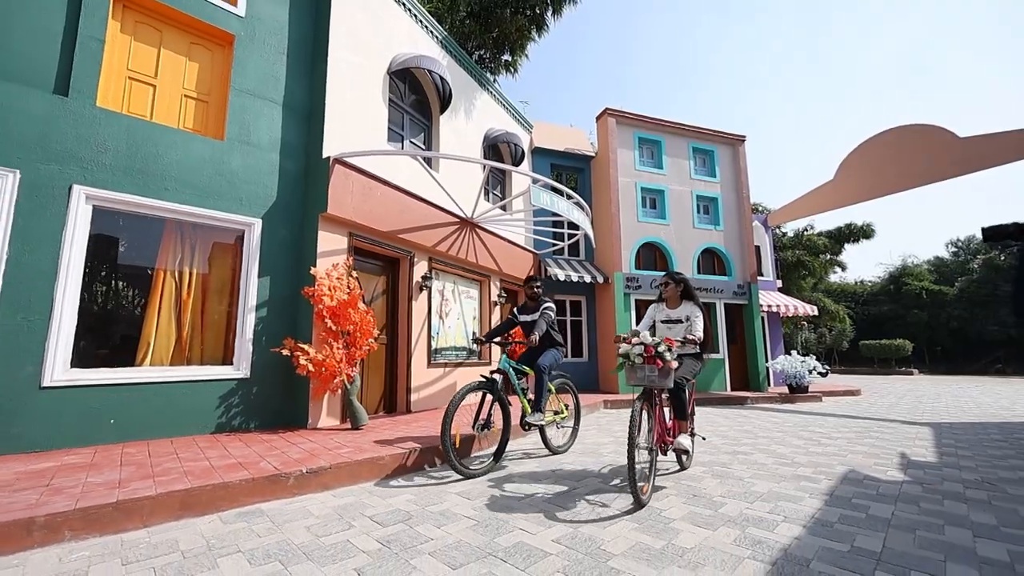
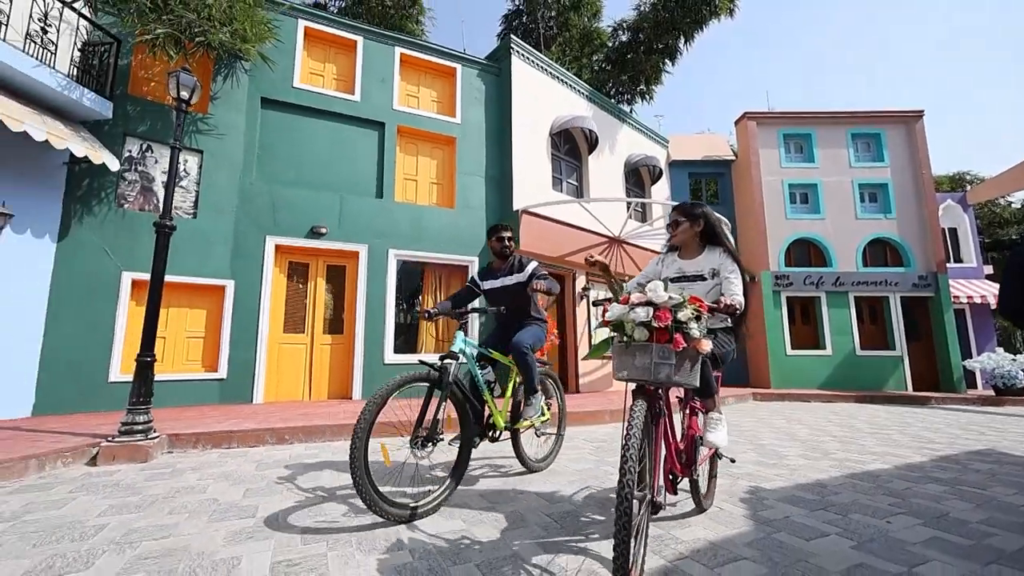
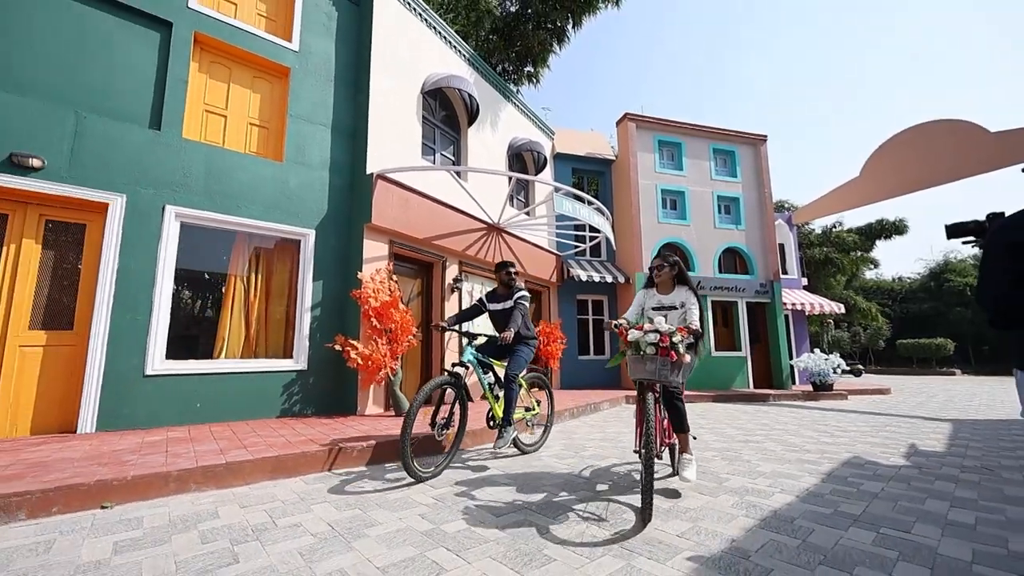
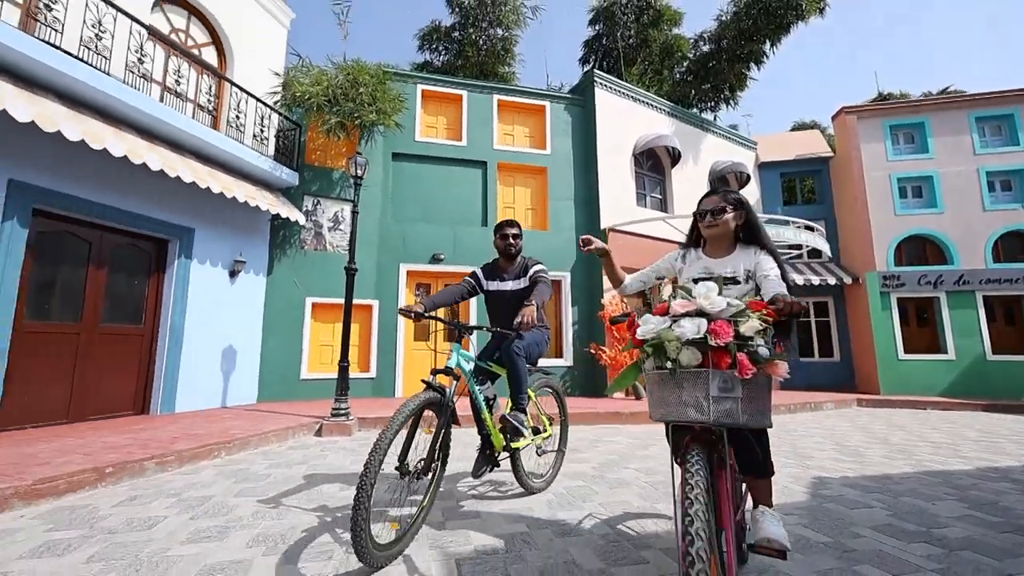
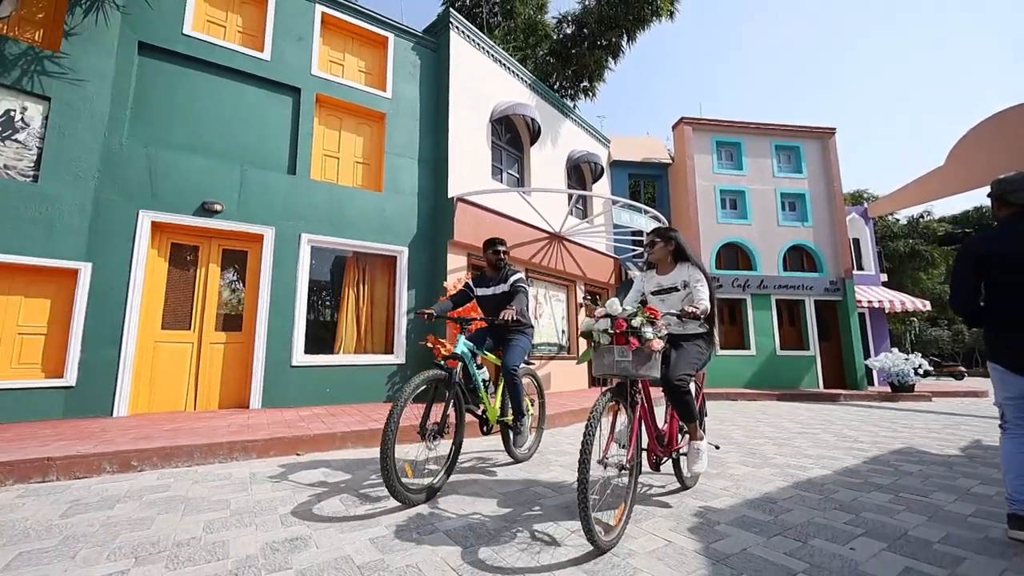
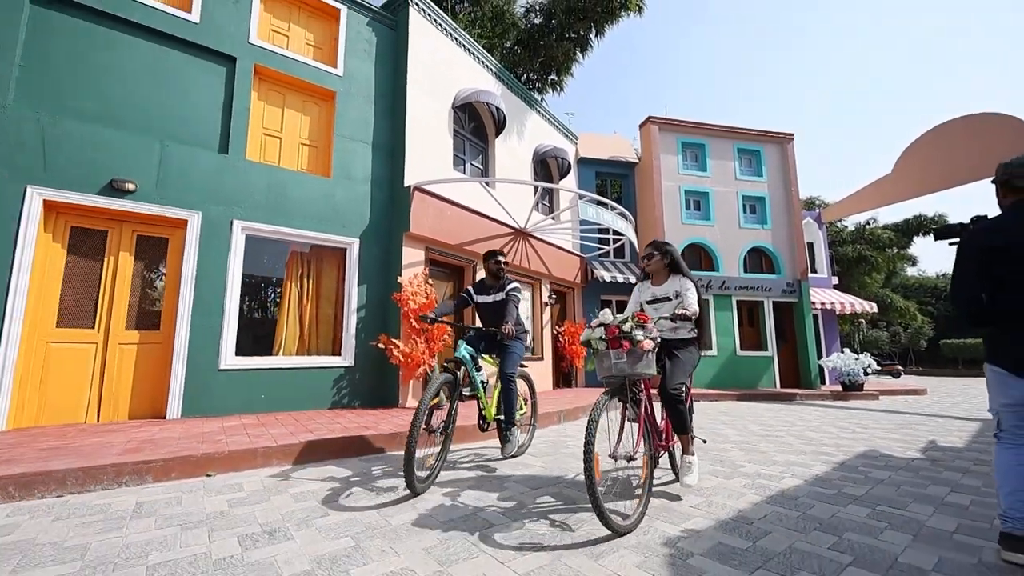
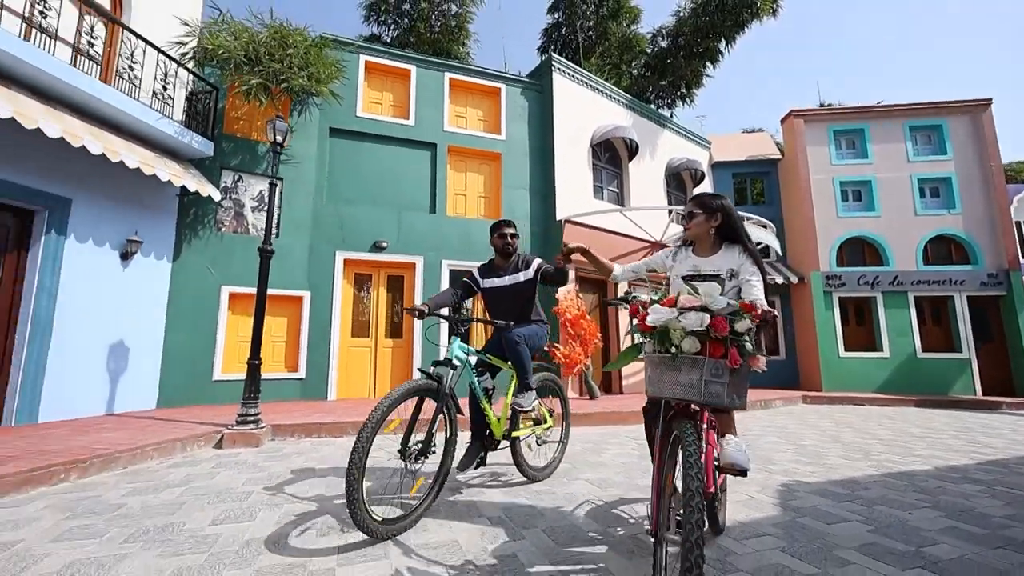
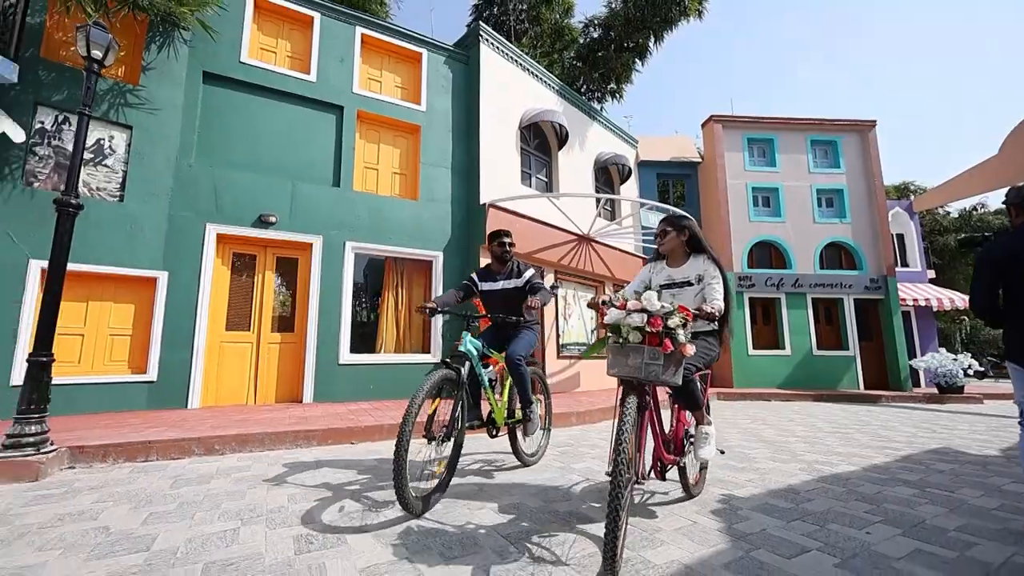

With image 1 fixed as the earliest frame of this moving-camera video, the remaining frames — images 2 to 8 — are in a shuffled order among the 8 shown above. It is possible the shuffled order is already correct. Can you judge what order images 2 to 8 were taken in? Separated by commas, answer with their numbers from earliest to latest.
3, 6, 5, 8, 2, 7, 4
